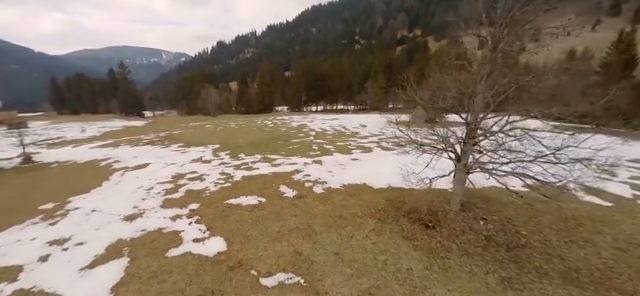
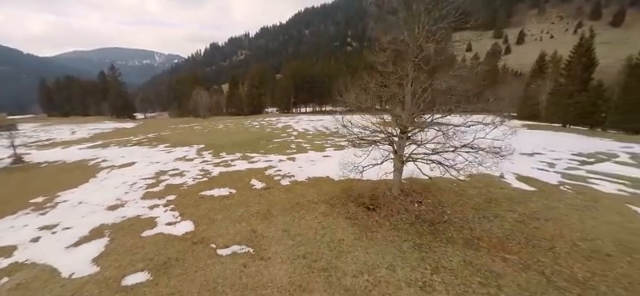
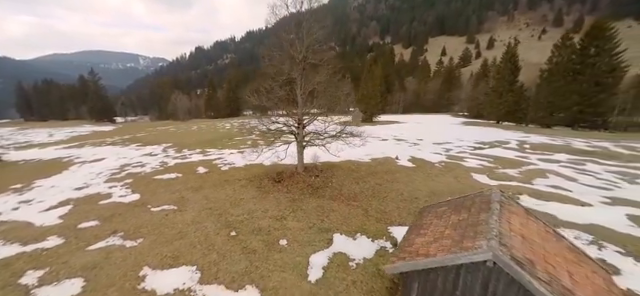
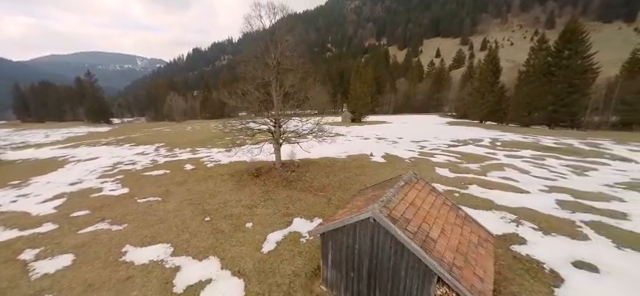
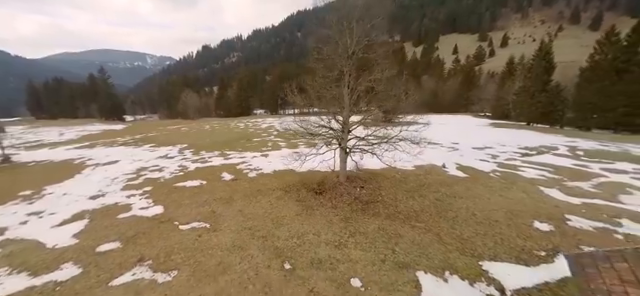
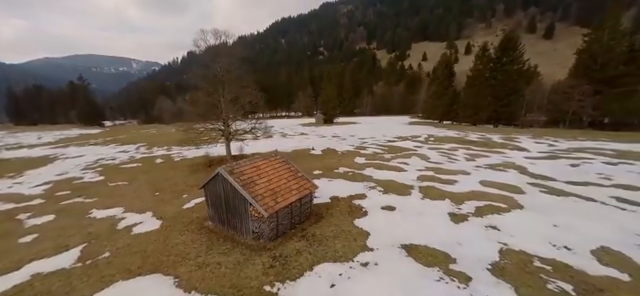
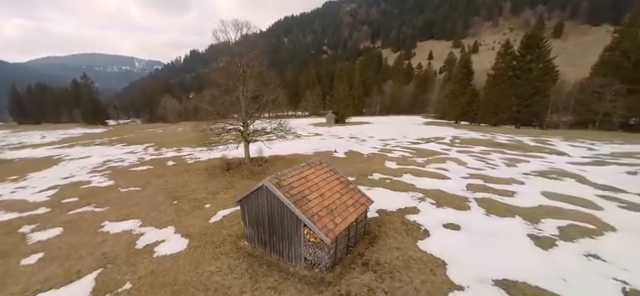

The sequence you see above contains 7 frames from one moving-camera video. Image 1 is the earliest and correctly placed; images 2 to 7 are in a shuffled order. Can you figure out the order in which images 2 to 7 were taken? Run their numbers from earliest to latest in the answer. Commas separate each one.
2, 5, 3, 4, 7, 6
